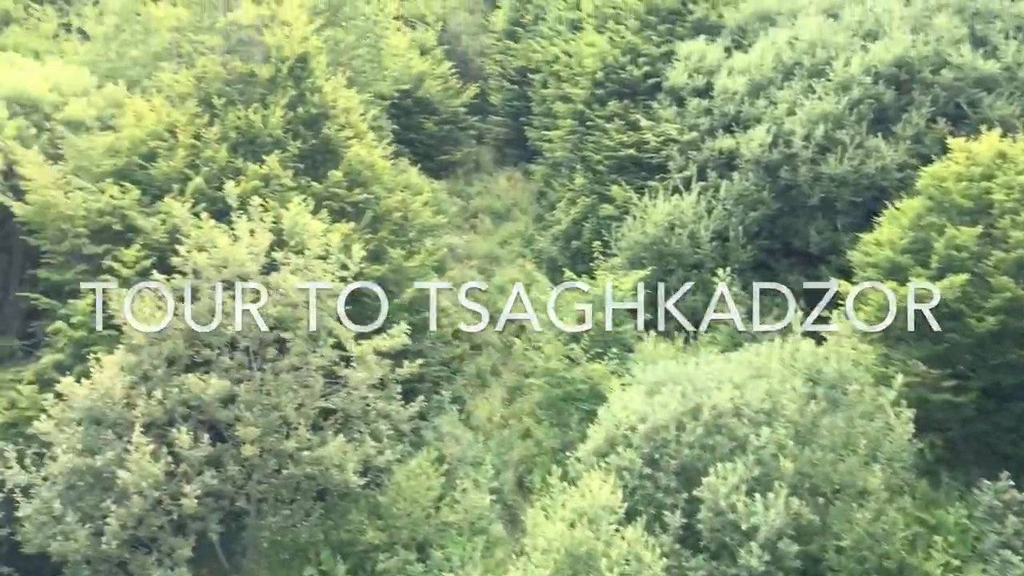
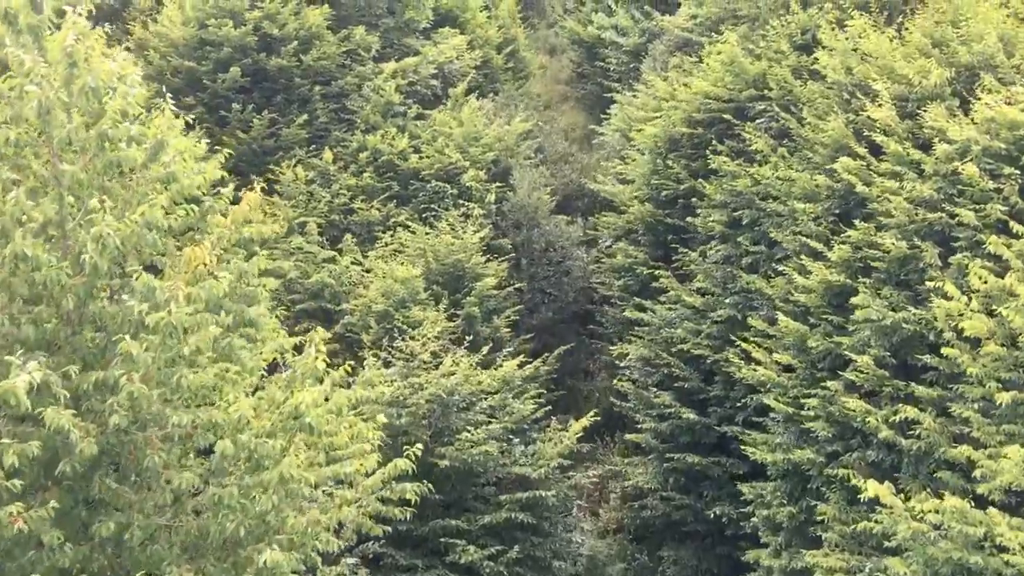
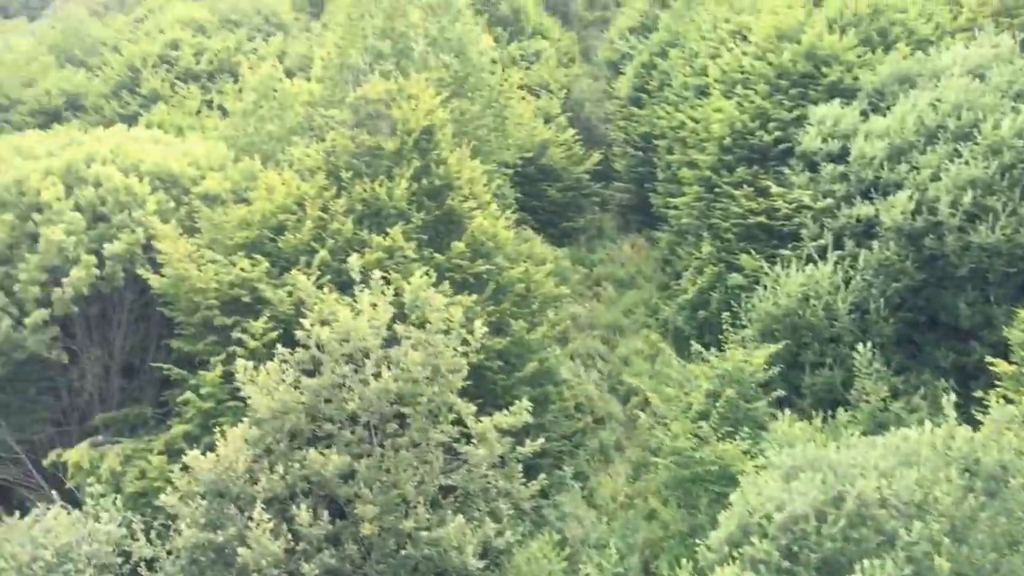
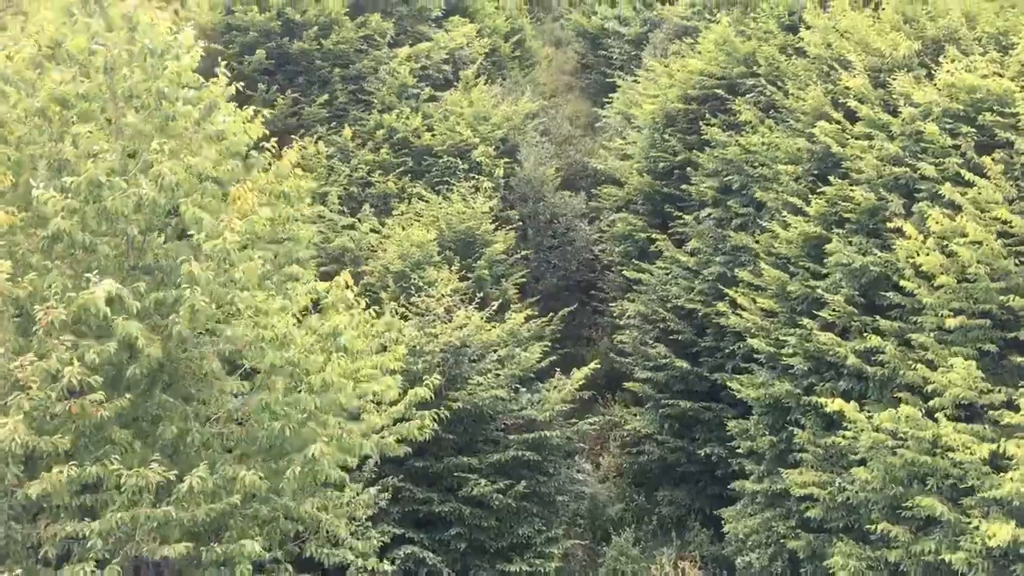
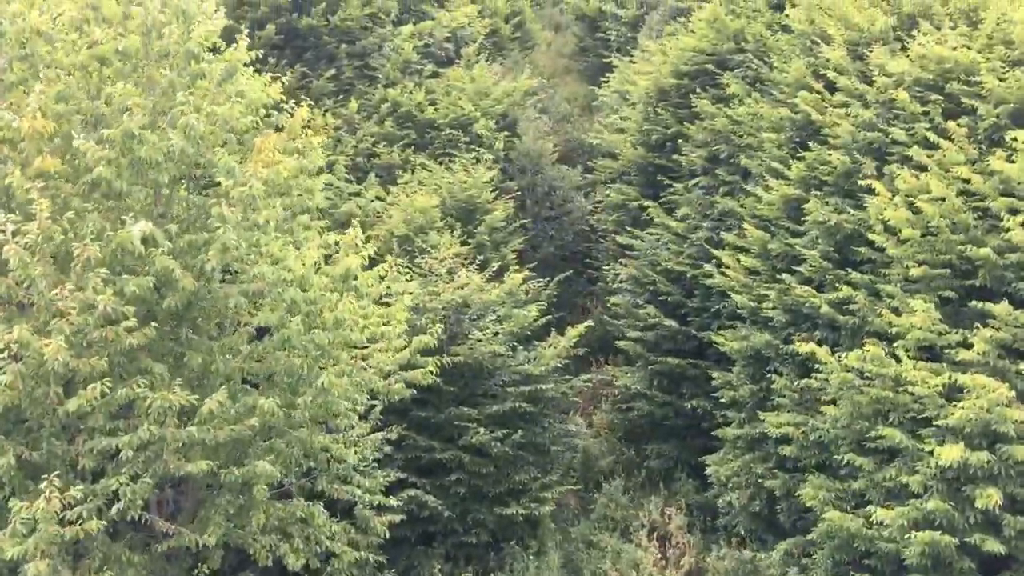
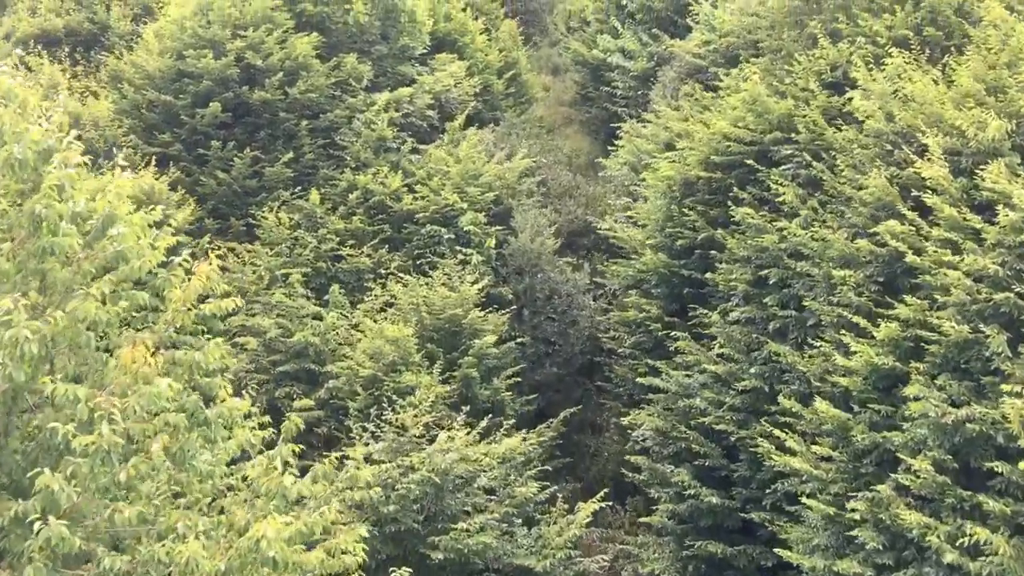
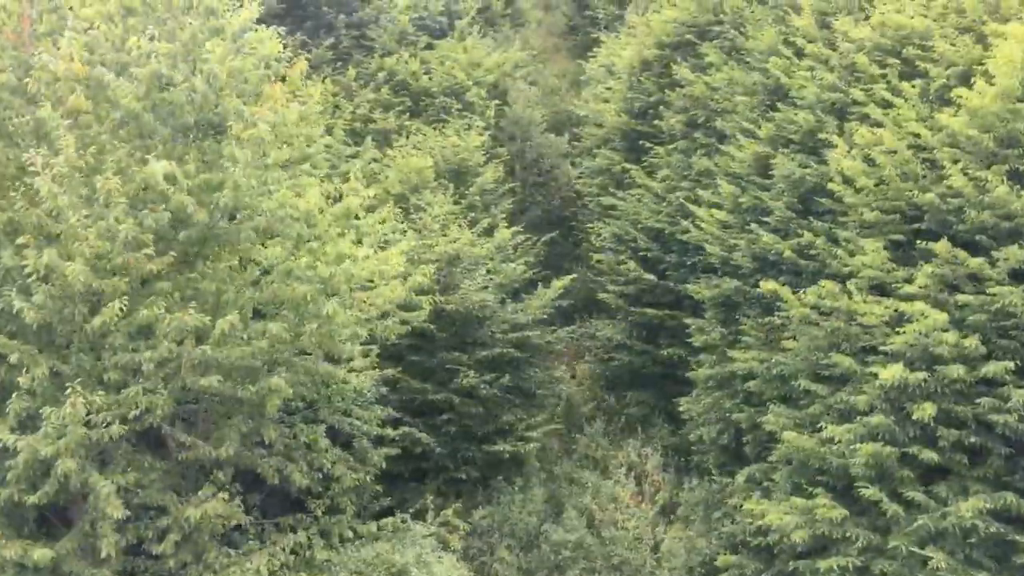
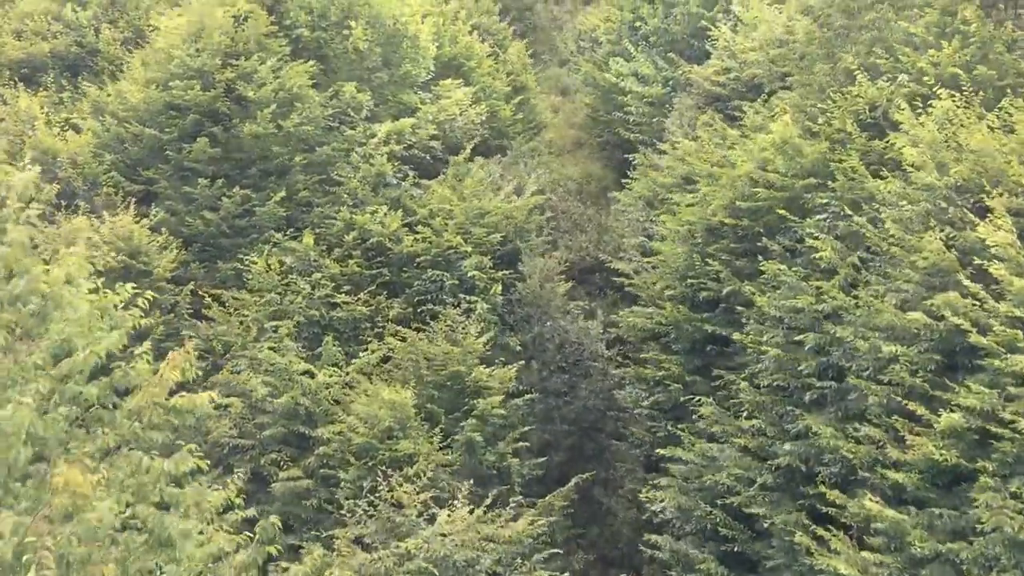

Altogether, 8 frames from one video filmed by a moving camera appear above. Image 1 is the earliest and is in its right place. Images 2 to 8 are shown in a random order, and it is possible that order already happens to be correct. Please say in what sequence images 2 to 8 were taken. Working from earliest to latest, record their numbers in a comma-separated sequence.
3, 7, 5, 4, 2, 6, 8
